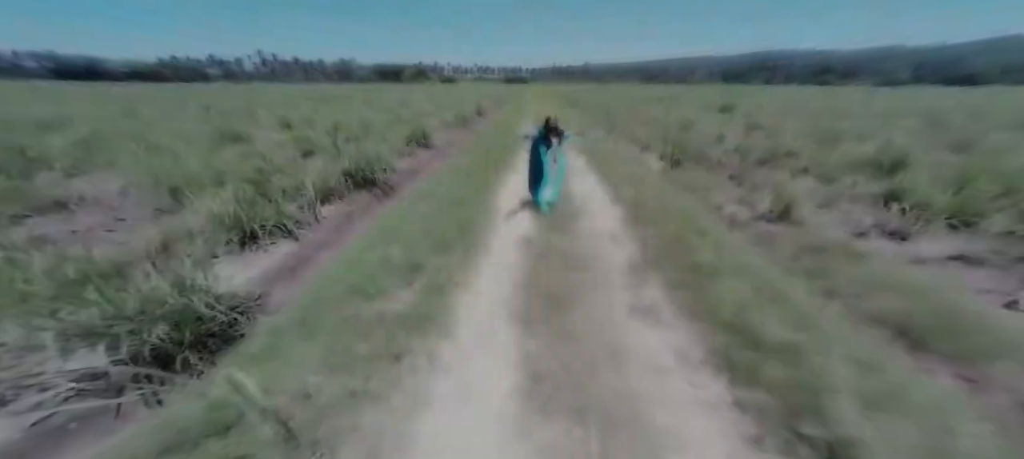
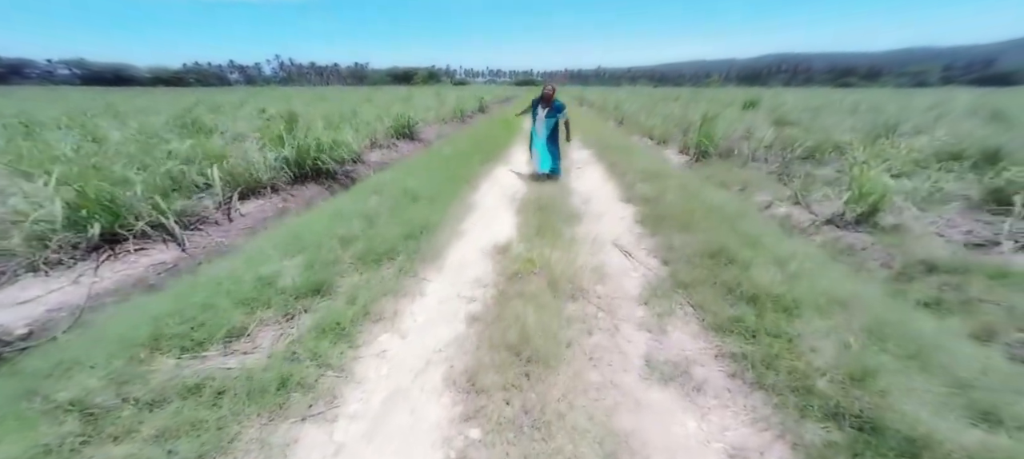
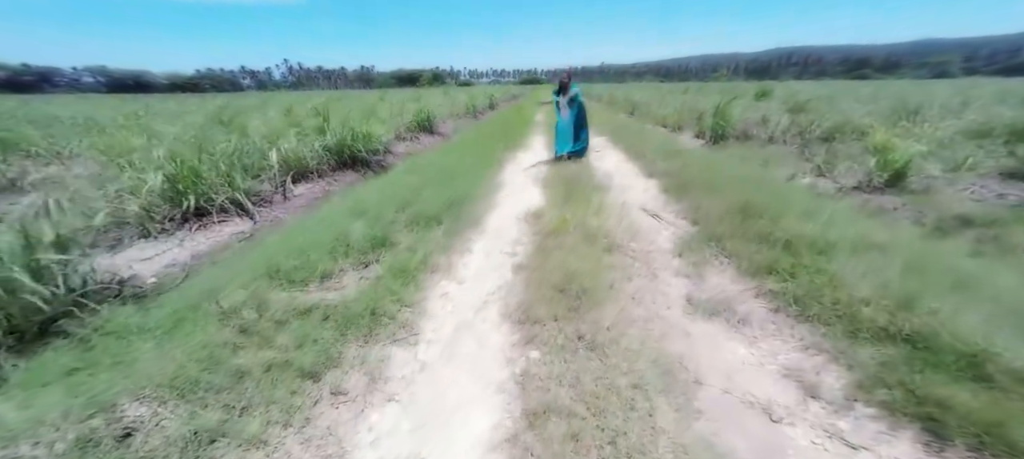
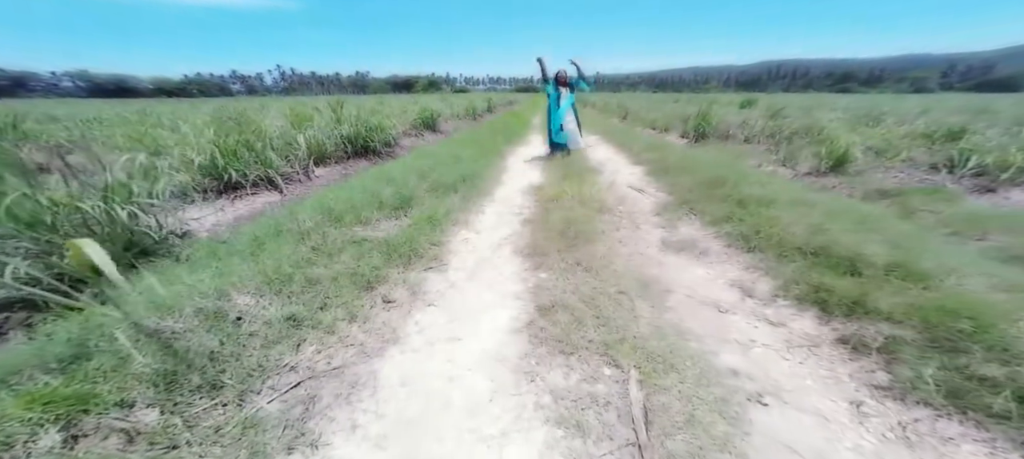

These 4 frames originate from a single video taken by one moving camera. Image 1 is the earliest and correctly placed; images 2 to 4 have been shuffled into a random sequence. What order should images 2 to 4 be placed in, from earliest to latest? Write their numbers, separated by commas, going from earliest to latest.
4, 3, 2
